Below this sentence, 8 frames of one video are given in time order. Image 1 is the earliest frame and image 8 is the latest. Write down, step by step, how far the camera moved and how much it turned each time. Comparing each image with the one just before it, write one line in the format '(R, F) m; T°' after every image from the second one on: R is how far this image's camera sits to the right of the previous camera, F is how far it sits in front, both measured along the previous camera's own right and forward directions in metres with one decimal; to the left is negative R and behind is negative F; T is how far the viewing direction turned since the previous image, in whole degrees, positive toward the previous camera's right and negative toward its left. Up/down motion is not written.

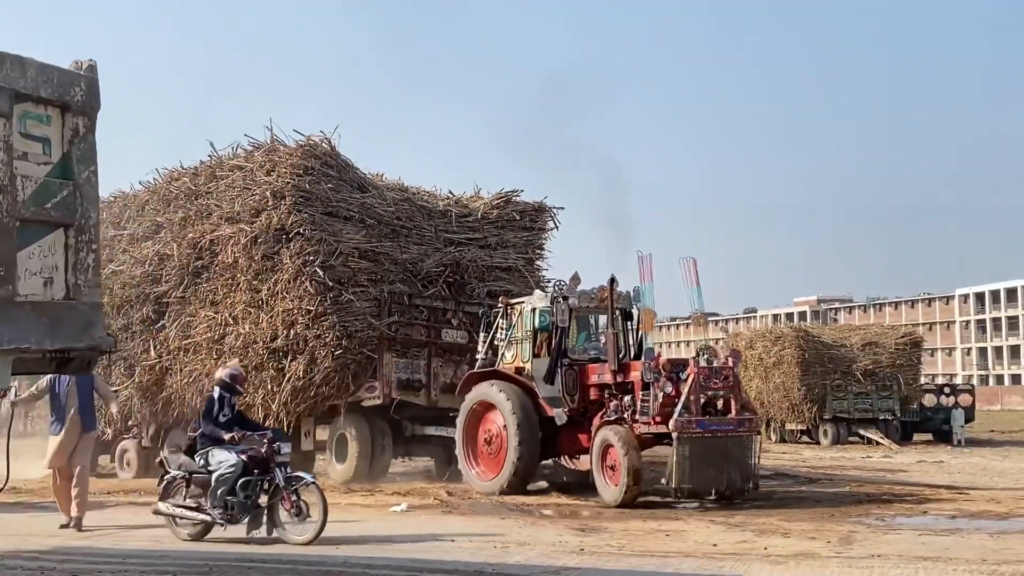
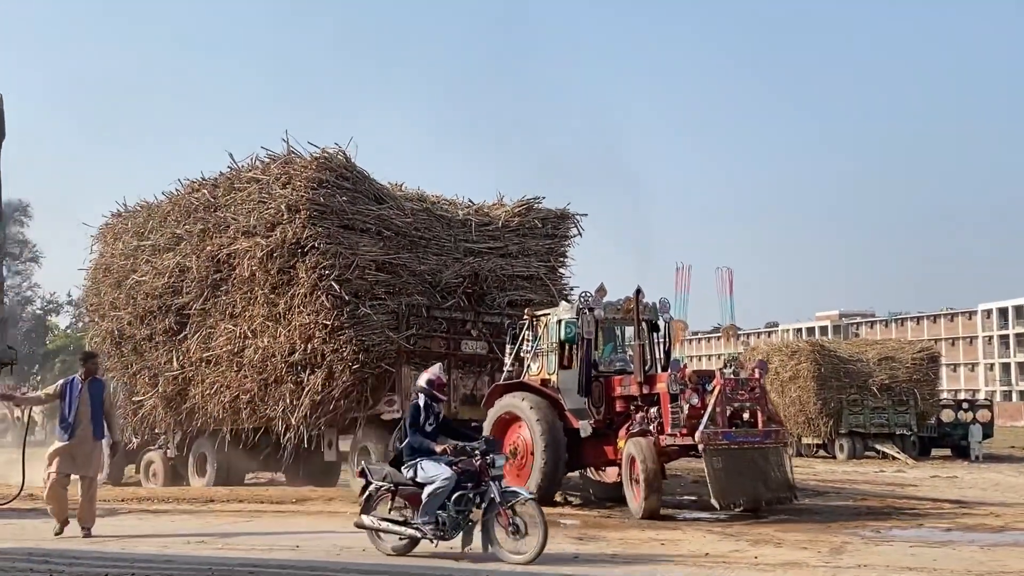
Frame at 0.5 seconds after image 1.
(+0.5, +0.2) m; -3°
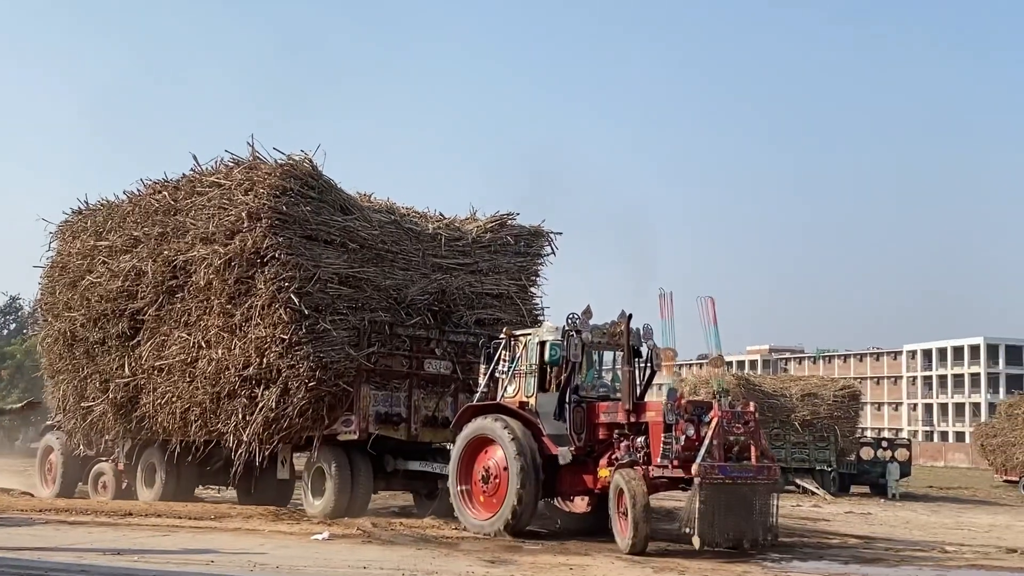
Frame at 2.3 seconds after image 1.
(+0.1, +0.5) m; +1°
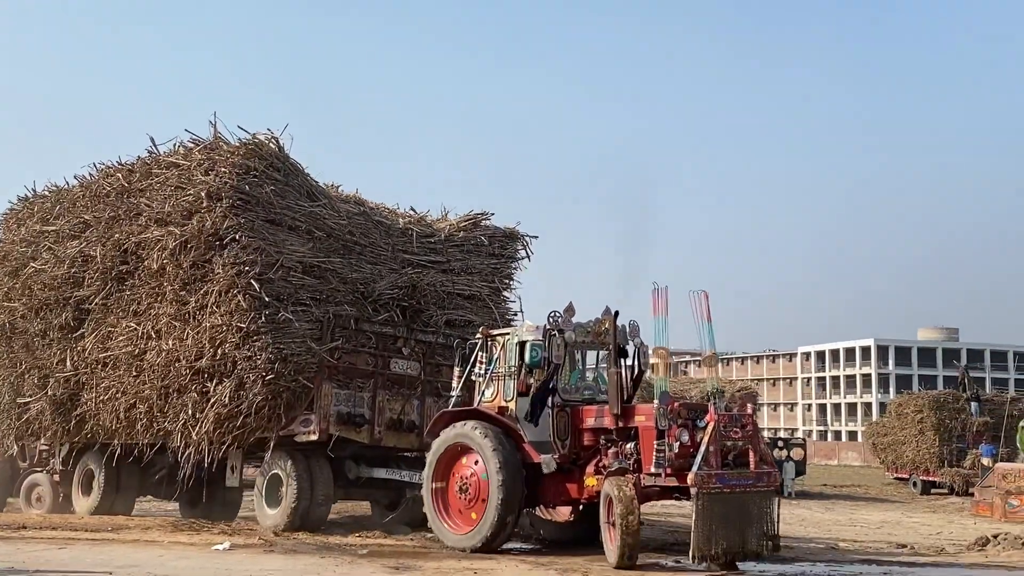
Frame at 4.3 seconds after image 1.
(-0.2, +0.8) m; +2°
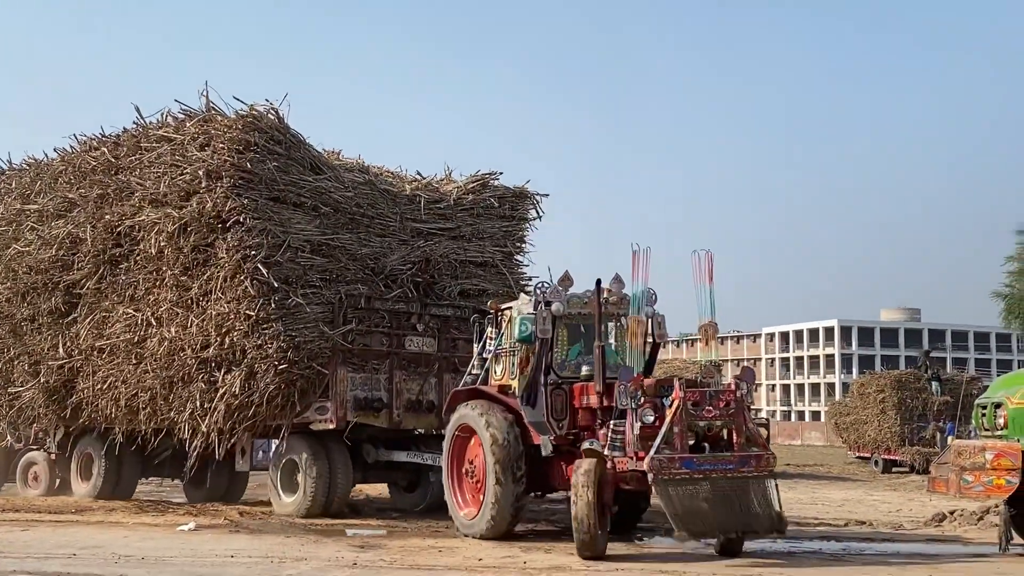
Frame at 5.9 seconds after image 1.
(-0.5, +0.6) m; +2°
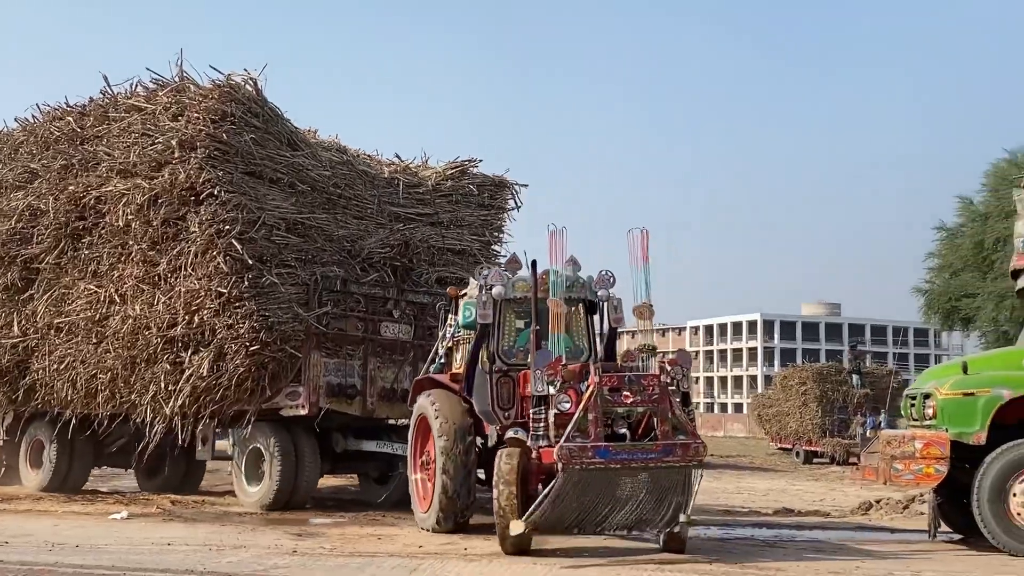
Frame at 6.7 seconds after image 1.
(-0.3, +0.3) m; +3°
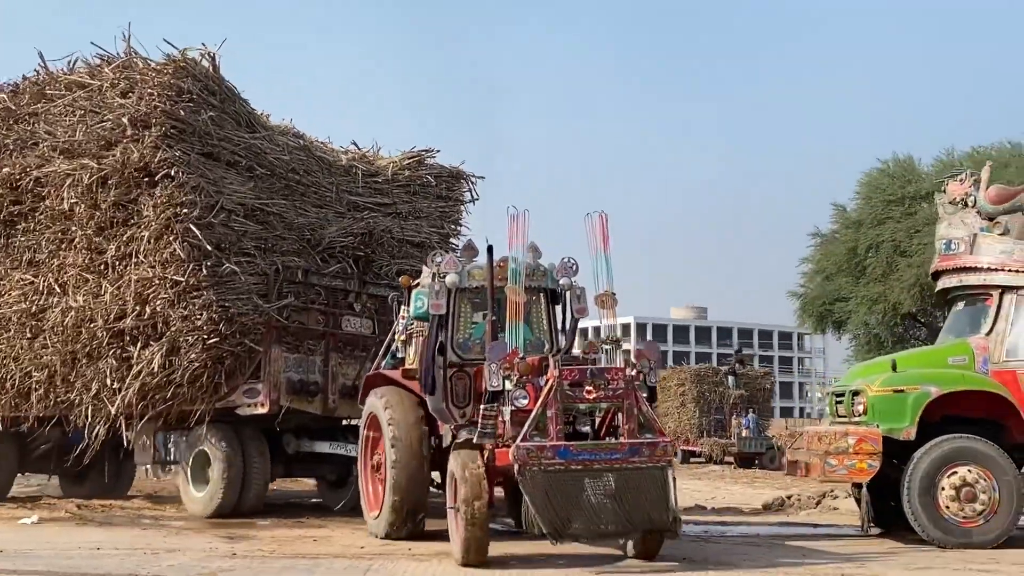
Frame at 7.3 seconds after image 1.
(+1.6, +0.8) m; -7°
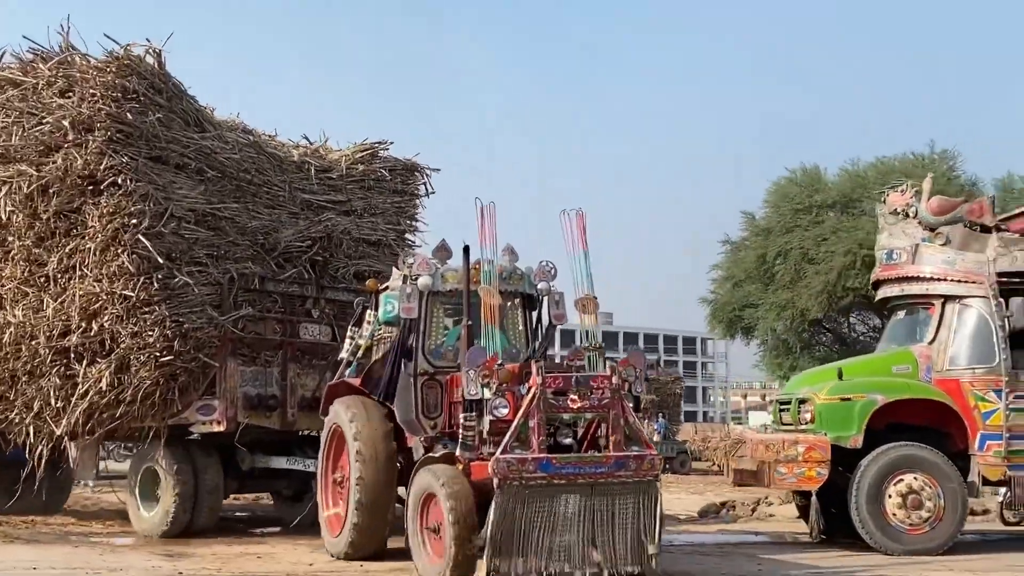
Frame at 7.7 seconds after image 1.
(-0.1, +0.5) m; +2°
